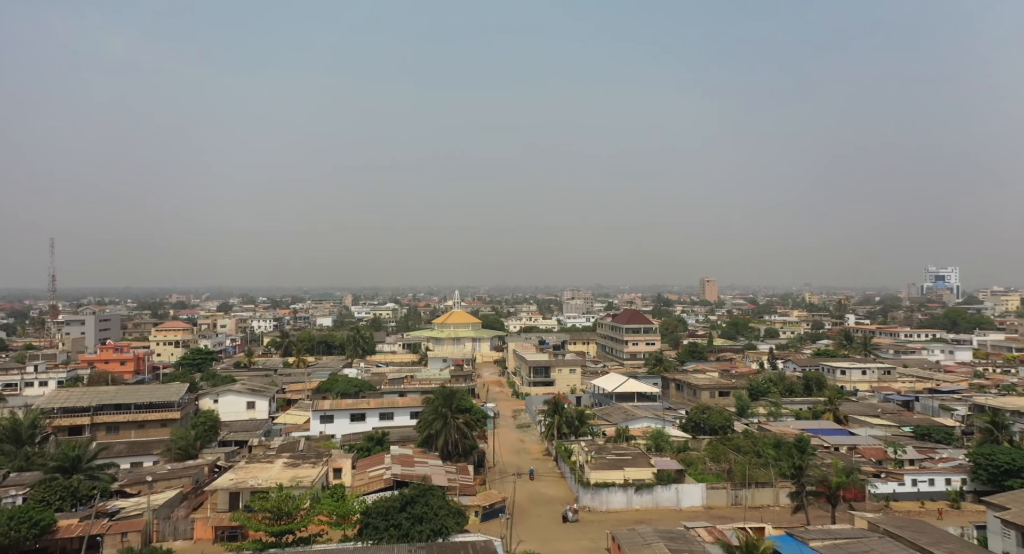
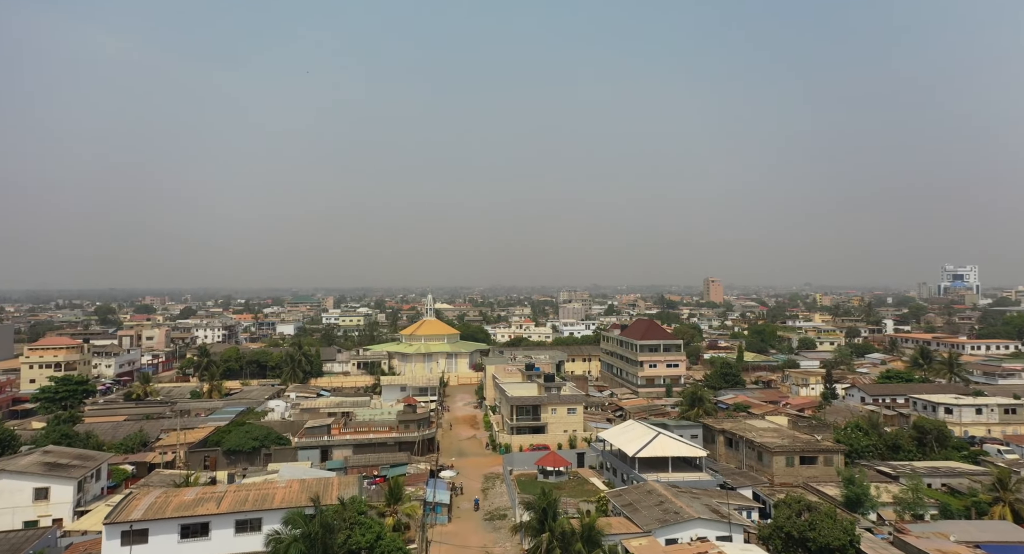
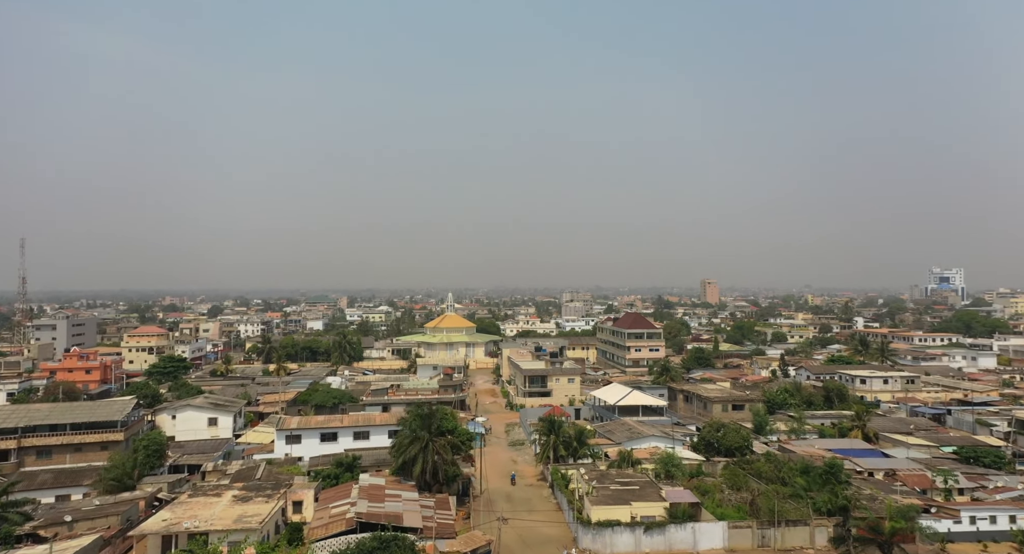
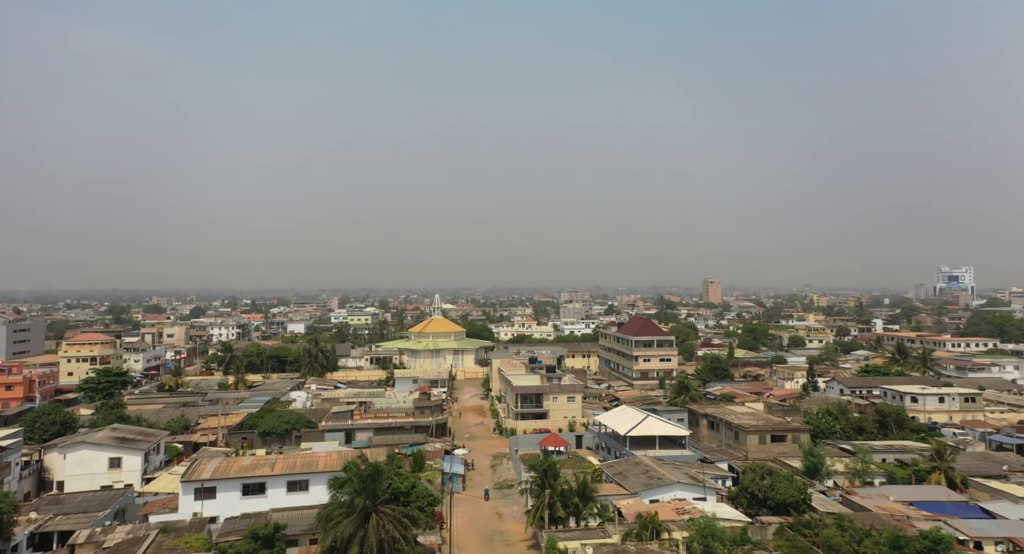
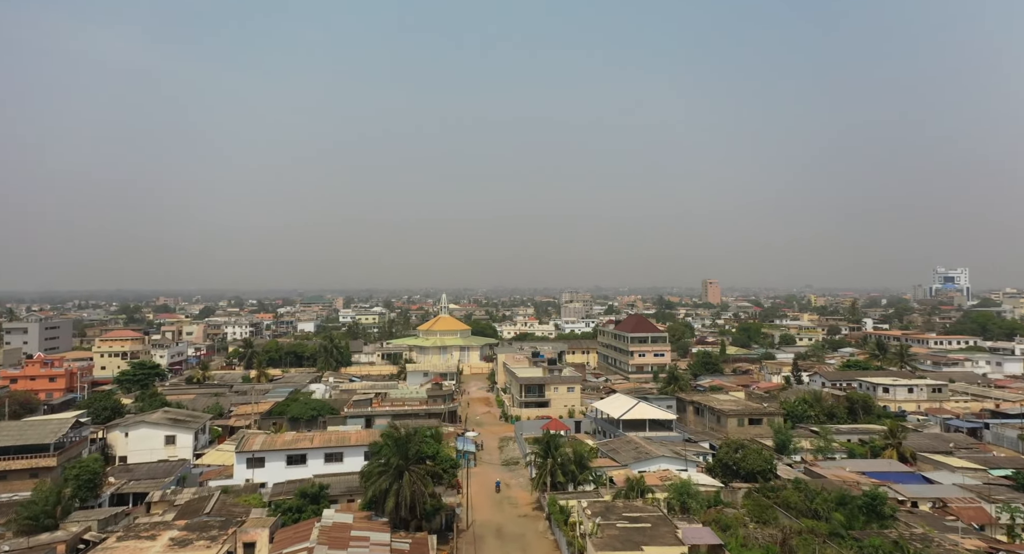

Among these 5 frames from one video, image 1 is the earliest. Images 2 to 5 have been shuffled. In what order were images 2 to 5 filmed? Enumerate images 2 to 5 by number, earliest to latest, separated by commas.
3, 5, 4, 2
